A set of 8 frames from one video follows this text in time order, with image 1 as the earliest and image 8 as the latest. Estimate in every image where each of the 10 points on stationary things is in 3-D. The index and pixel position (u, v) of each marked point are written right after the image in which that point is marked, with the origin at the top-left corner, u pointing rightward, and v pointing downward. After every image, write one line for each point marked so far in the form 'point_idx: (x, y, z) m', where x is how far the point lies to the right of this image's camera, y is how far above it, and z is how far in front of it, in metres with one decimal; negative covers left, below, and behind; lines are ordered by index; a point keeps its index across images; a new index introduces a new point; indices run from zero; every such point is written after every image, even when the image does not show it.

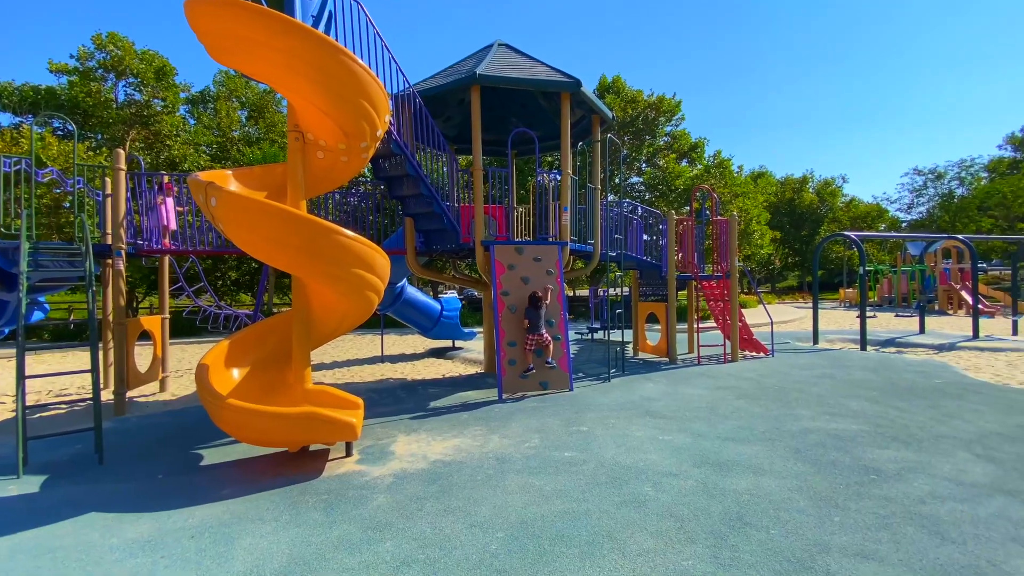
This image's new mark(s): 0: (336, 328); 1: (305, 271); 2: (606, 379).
0: (-1.9, -0.4, +5.0) m
1: (-2.0, +0.1, +4.3) m
2: (+1.5, -1.5, +7.7) m
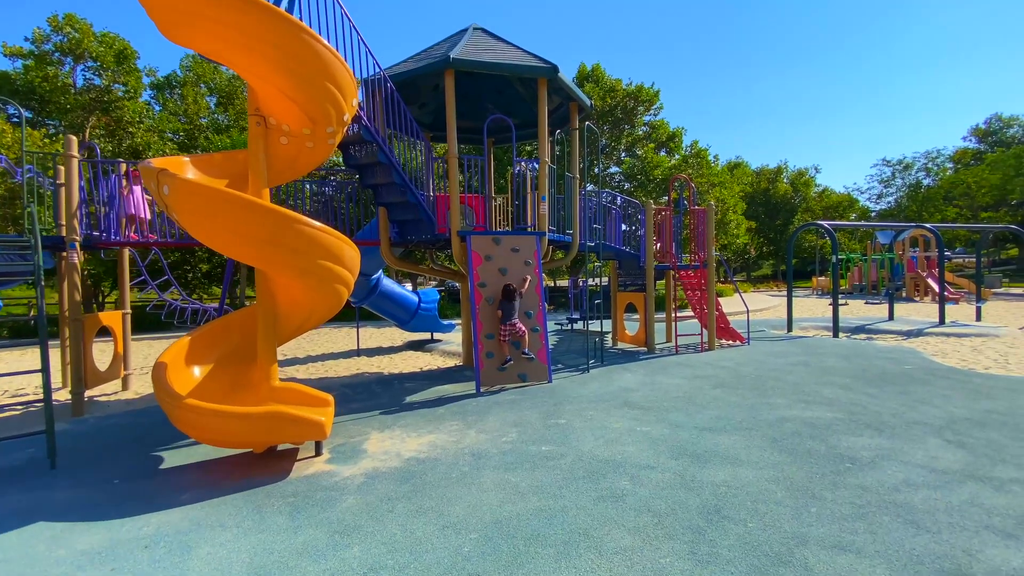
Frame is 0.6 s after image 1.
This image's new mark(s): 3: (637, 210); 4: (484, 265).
0: (-2.1, -0.4, +4.8) m
1: (-2.2, +0.2, +4.1) m
2: (+1.2, -1.3, +7.7) m
3: (+2.7, +1.7, +10.4) m
4: (-0.4, +0.3, +6.9) m
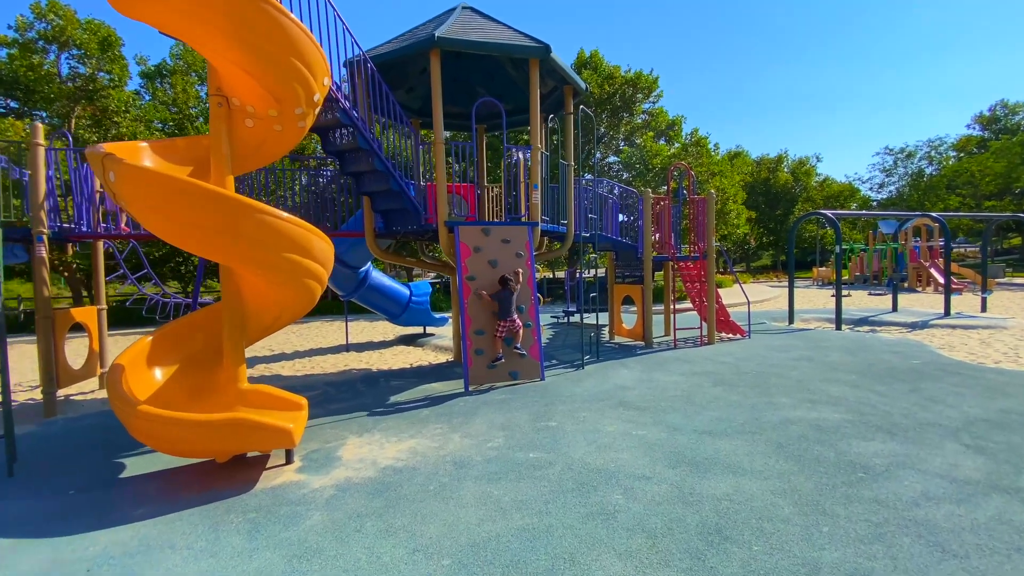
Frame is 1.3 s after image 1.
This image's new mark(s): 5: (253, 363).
0: (-2.2, -0.3, +4.5) m
1: (-2.3, +0.2, +3.8) m
2: (+1.1, -1.2, +7.4) m
3: (+2.6, +1.9, +10.0) m
4: (-0.5, +0.4, +6.5) m
5: (-5.2, -1.5, +9.4) m
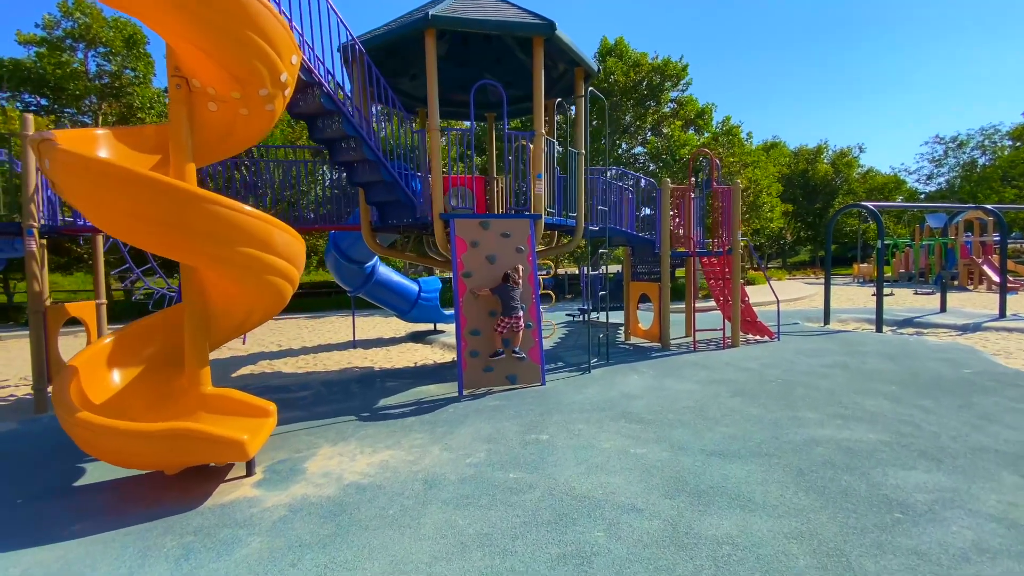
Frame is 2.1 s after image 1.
0: (-2.4, -0.3, +4.2) m
1: (-2.5, +0.3, +3.4) m
2: (+1.1, -1.2, +6.9) m
3: (+2.8, +1.9, +9.4) m
4: (-0.6, +0.5, +6.1) m
5: (-5.0, -1.4, +9.3) m
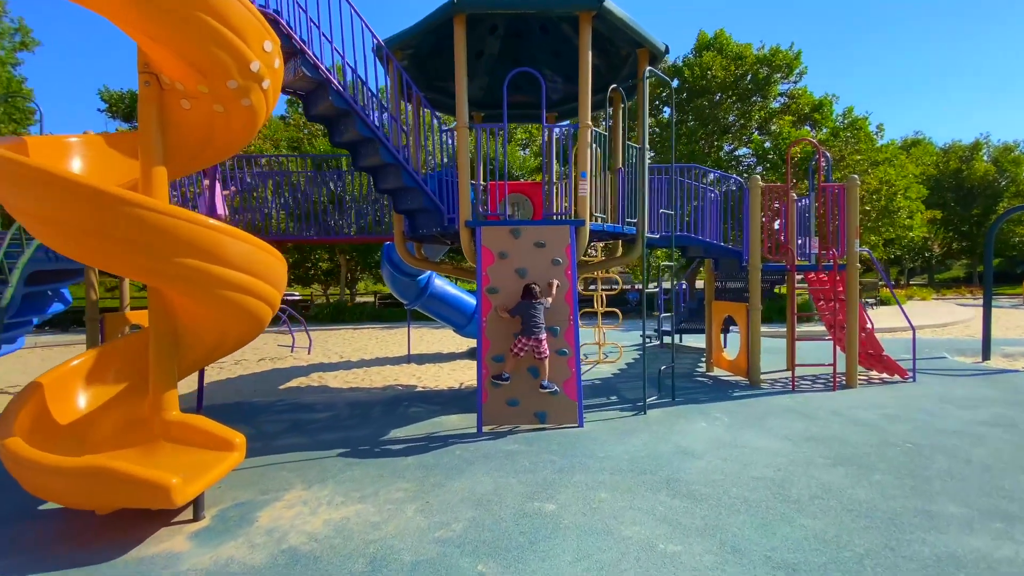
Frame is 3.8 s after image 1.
0: (-2.3, -0.4, +3.8) m
1: (-2.6, +0.1, +3.1) m
2: (+1.5, -1.5, +5.7) m
3: (+3.8, +1.6, +7.9) m
4: (-0.2, +0.3, +5.3) m
5: (-3.9, -1.6, +9.3) m
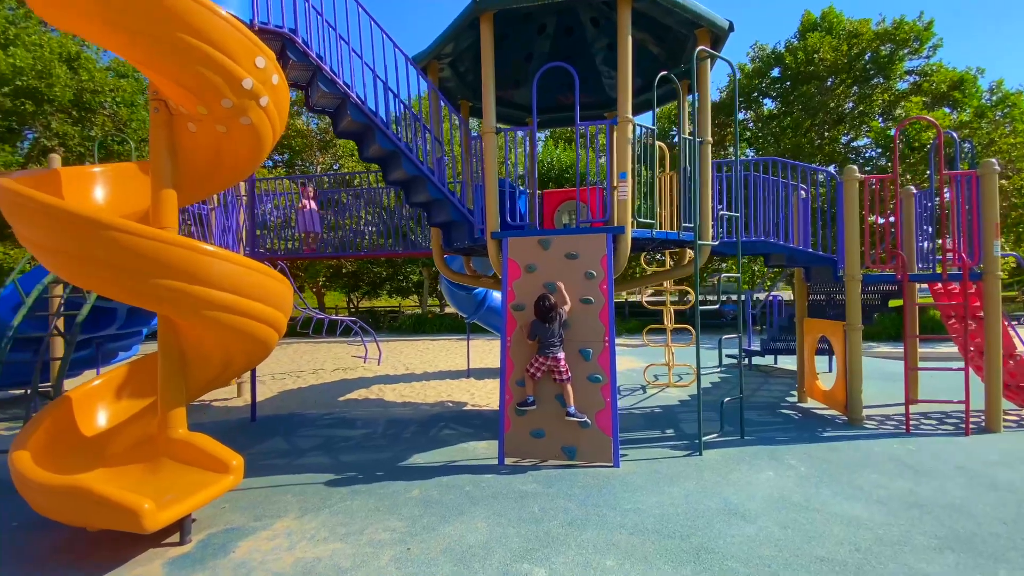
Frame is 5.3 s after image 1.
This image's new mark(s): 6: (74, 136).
0: (-2.3, -0.6, +3.7) m
1: (-2.7, 0.0, +3.1) m
2: (+1.9, -1.6, +4.8) m
3: (+4.5, +1.4, +6.6) m
4: (+0.1, +0.1, +4.8) m
5: (-2.7, -1.9, +9.4) m
6: (-12.6, +4.4, +13.6) m
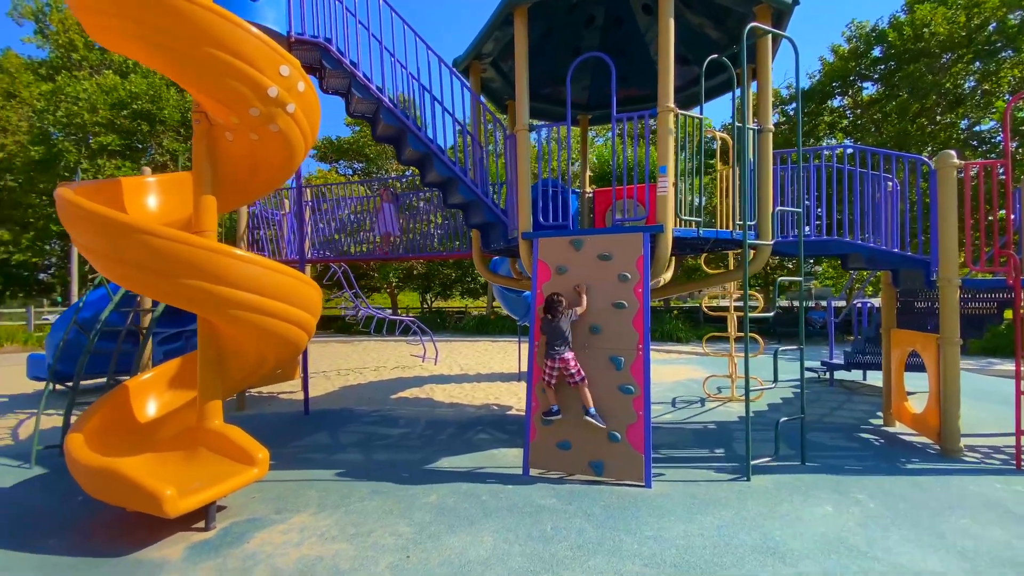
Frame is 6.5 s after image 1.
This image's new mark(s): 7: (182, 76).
0: (-2.2, -0.6, +3.9) m
1: (-2.6, 0.0, +3.4) m
2: (+2.1, -1.7, +4.3) m
3: (+5.1, +1.3, +5.6) m
4: (+0.4, +0.1, +4.6) m
5: (-1.7, -1.9, +9.6) m
6: (-10.7, +4.4, +15.3) m
7: (-2.4, +1.6, +3.4) m
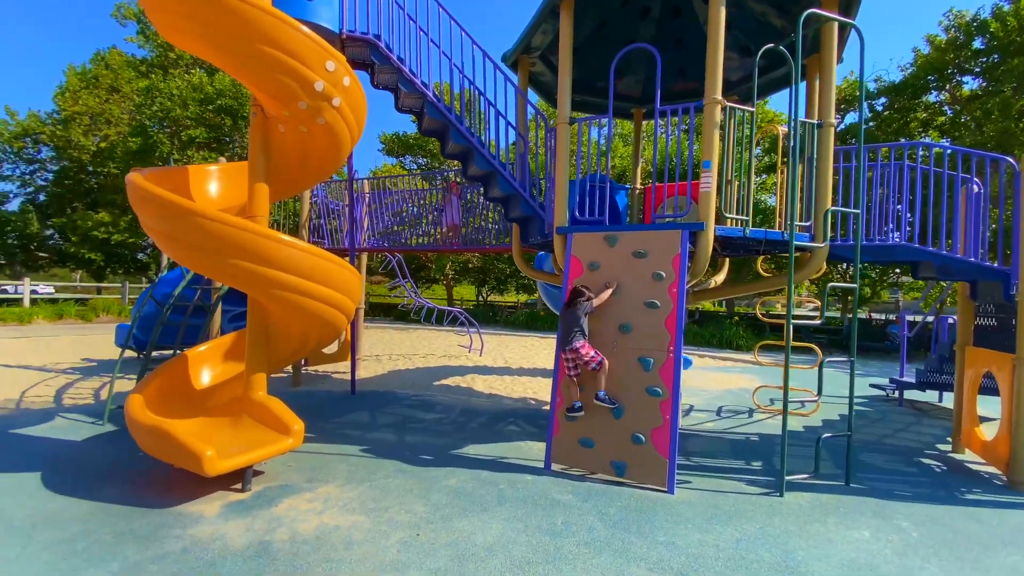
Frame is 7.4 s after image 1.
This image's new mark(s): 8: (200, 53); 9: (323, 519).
0: (-2.0, -0.4, +4.2) m
1: (-2.5, +0.2, +3.7) m
2: (+2.3, -1.7, +4.1) m
3: (+5.5, +1.1, +5.0) m
4: (+0.7, +0.1, +4.5) m
5: (-0.9, -1.8, +9.8) m
6: (-8.8, +5.0, +16.5) m
7: (-2.1, +1.7, +3.7) m
8: (-2.4, +1.9, +3.8) m
9: (-1.3, -1.6, +3.3) m
